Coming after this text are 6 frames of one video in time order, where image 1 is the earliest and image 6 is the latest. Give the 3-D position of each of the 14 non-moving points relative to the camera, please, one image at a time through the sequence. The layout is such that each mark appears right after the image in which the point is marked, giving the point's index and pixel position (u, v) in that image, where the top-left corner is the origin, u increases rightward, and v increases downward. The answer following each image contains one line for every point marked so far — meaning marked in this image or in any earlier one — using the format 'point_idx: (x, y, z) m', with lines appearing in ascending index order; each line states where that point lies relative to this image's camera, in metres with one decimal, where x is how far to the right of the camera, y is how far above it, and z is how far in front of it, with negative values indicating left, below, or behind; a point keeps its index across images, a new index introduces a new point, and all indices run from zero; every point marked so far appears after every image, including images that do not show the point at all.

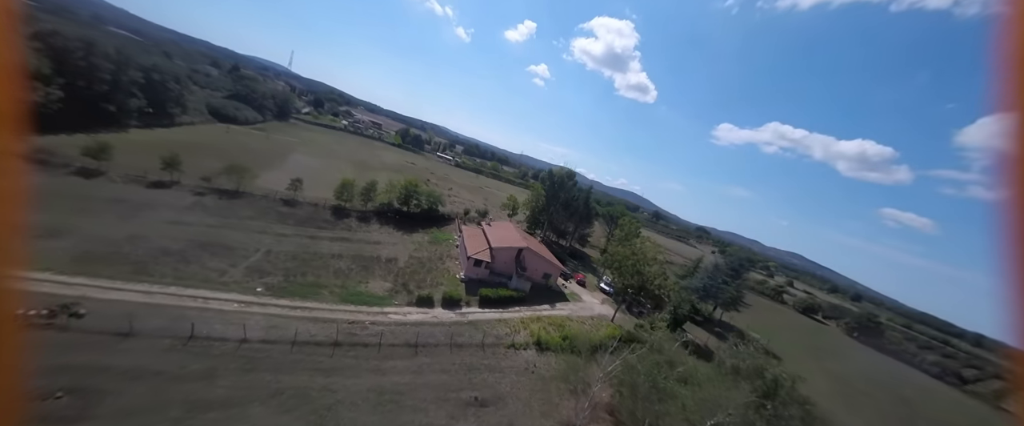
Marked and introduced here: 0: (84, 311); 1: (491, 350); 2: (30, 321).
0: (-13.1, -3.0, +9.0) m
1: (-0.9, -5.7, +12.5) m
2: (-13.3, -3.0, +8.0) m
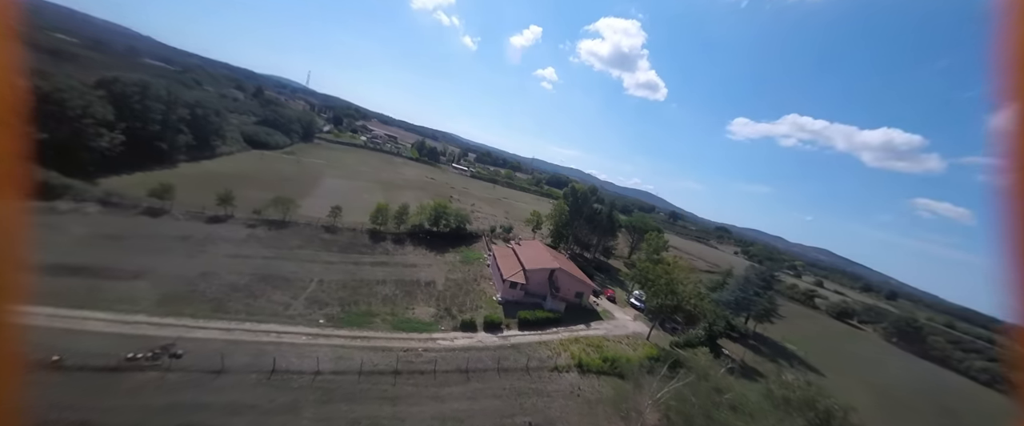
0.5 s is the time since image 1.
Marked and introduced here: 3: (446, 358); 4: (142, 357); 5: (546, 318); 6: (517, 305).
0: (-11.3, -4.7, +10.1) m
1: (+1.1, -7.1, +13.1) m
2: (-11.6, -4.7, +9.2) m
3: (-2.8, -6.3, +12.8) m
4: (-11.9, -4.6, +9.4) m
5: (+1.9, -5.9, +16.5) m
6: (+0.3, -5.4, +17.2) m
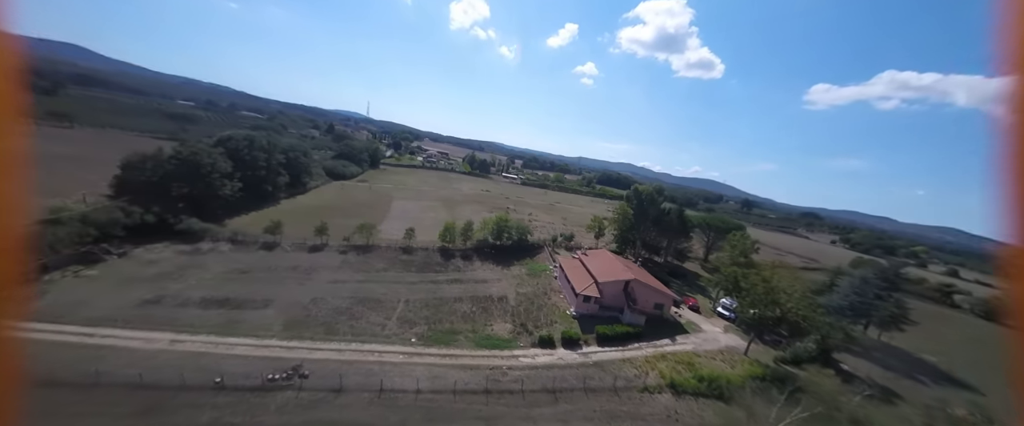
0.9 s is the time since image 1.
0: (-8.1, -6.2, +11.7) m
1: (+4.9, -7.6, +12.6) m
2: (-8.5, -6.3, +10.8) m
3: (+0.8, -7.2, +12.9) m
4: (-8.7, -6.2, +11.1) m
5: (+6.1, -6.4, +15.8) m
6: (+4.6, -6.0, +16.7) m
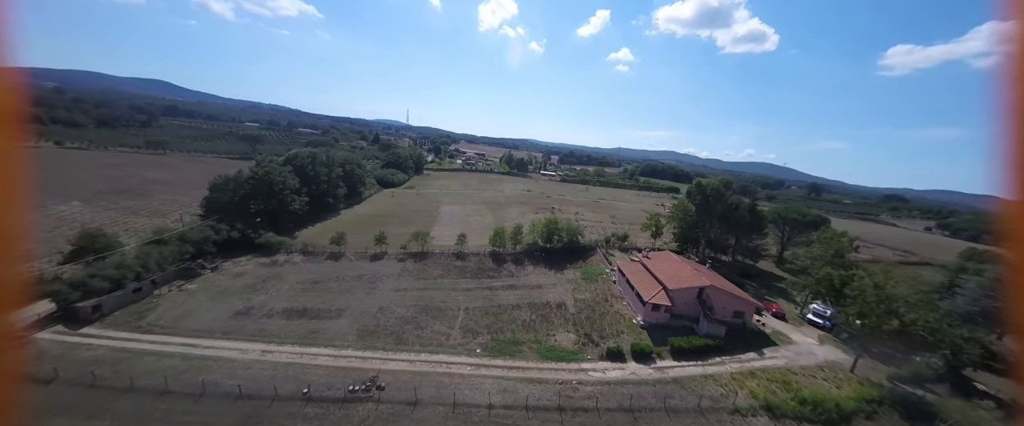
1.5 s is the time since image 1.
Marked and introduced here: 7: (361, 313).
0: (-5.2, -6.9, +12.0) m
1: (+7.8, -7.8, +11.4) m
2: (-5.7, -7.0, +11.2) m
3: (+3.8, -7.4, +12.2) m
4: (-5.9, -6.9, +11.5) m
5: (+9.3, -6.4, +14.4) m
6: (+8.0, -6.1, +15.5) m
7: (-8.5, -5.6, +16.6) m
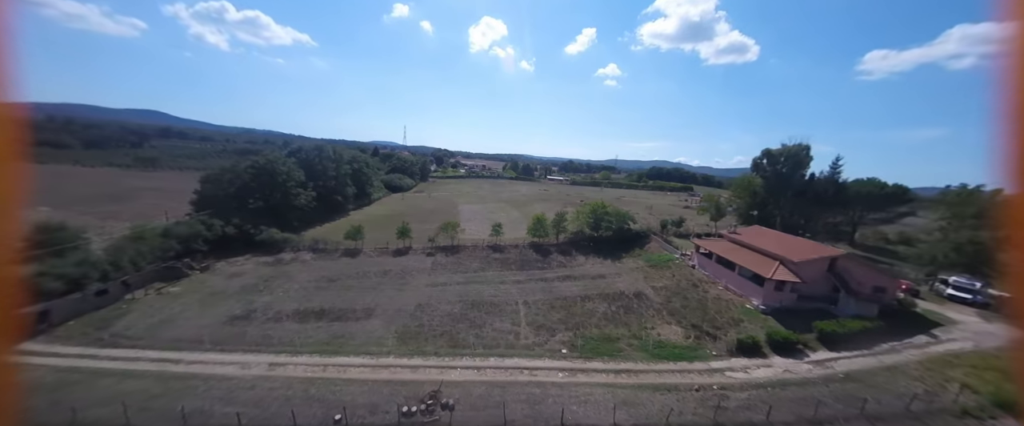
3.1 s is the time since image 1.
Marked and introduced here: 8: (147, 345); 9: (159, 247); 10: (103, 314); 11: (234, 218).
0: (-1.7, -5.2, +8.3) m
1: (+11.3, -5.5, +7.7) m
2: (-2.2, -5.3, +7.4) m
3: (+7.4, -5.4, +8.5) m
4: (-2.4, -5.2, +7.8) m
5: (+12.8, -4.3, +10.8) m
6: (+11.4, -4.1, +11.9) m
7: (-5.1, -4.3, +12.9) m
8: (-12.7, -4.6, +10.3) m
9: (-18.3, -1.8, +15.3) m
10: (-16.6, -4.1, +12.0) m
11: (-18.2, -0.4, +19.3) m
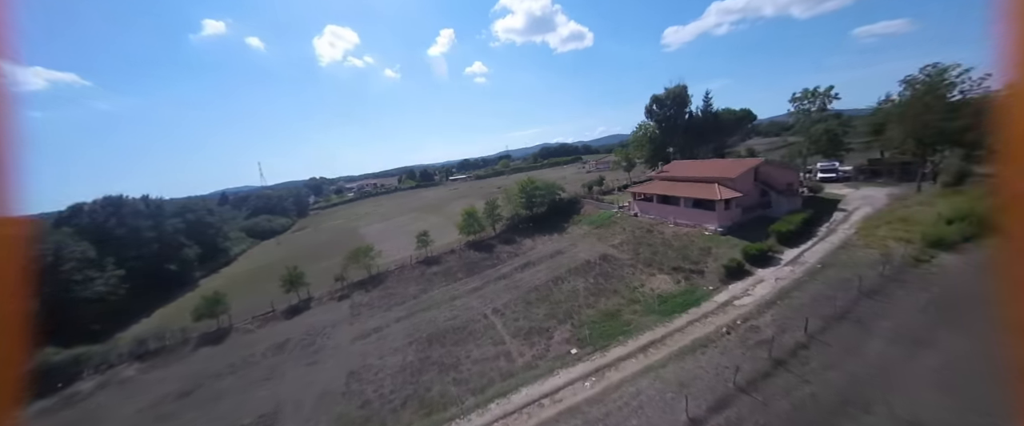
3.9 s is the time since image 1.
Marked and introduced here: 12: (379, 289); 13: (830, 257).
0: (-0.8, -5.0, +5.0) m
1: (+11.4, -1.7, +8.4) m
2: (-1.0, -5.1, +4.0) m
3: (+7.5, -2.7, +8.0) m
4: (-1.3, -5.1, +4.3) m
5: (+11.5, -0.3, +11.7) m
6: (+9.8, -0.5, +12.4) m
7: (-5.5, -5.2, +8.3) m
8: (-11.6, -7.4, +3.6) m
9: (-19.1, -6.4, +6.6) m
10: (-15.9, -8.1, +4.0) m
11: (-20.5, -5.2, +10.4) m
12: (-6.7, -3.7, +14.7) m
13: (+10.7, -1.5, +9.9) m
